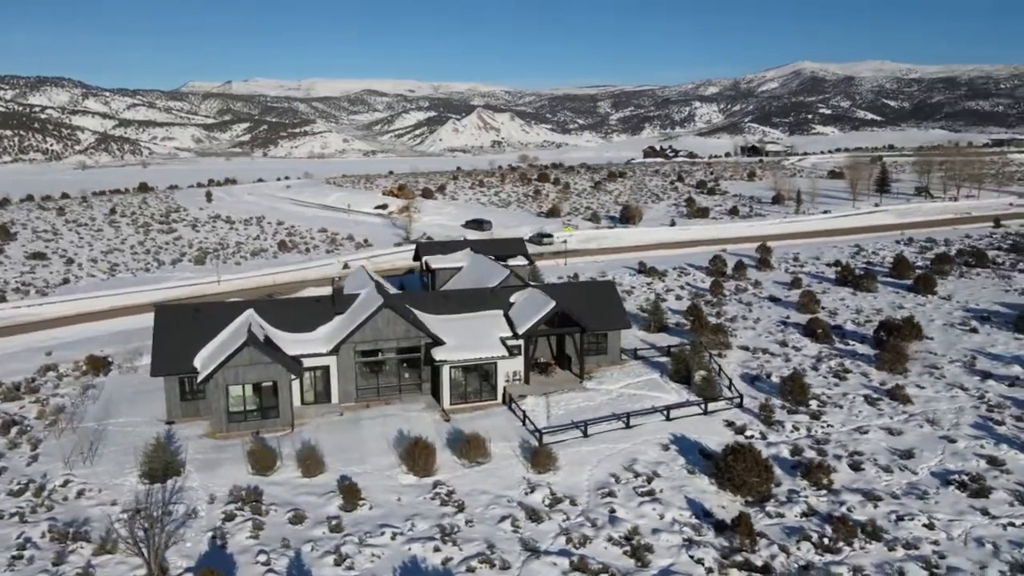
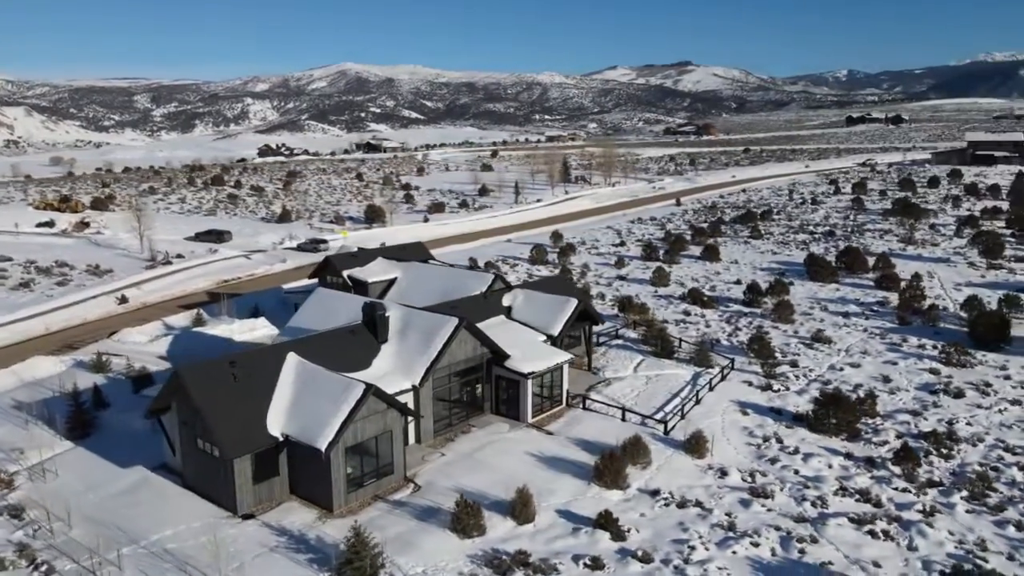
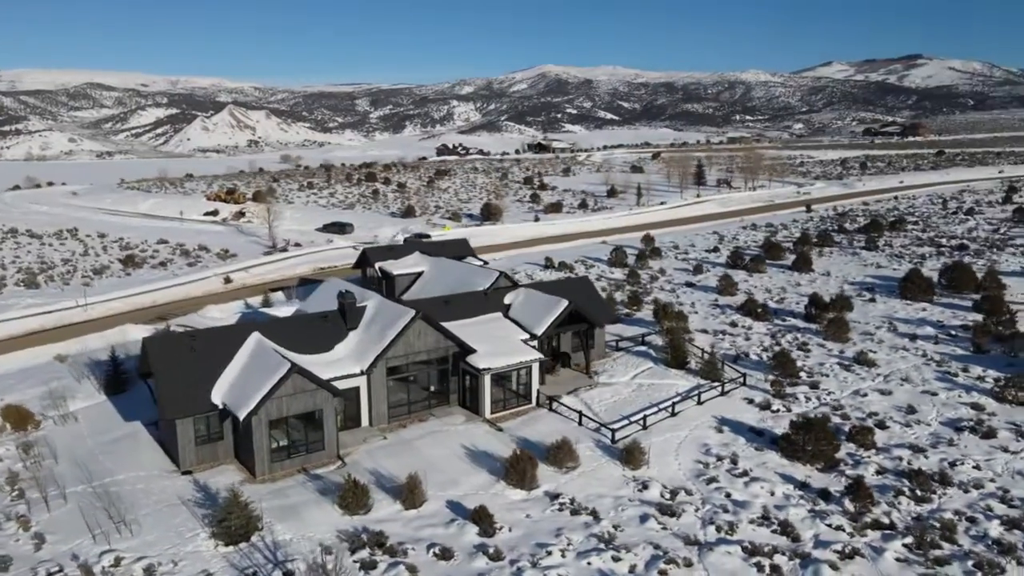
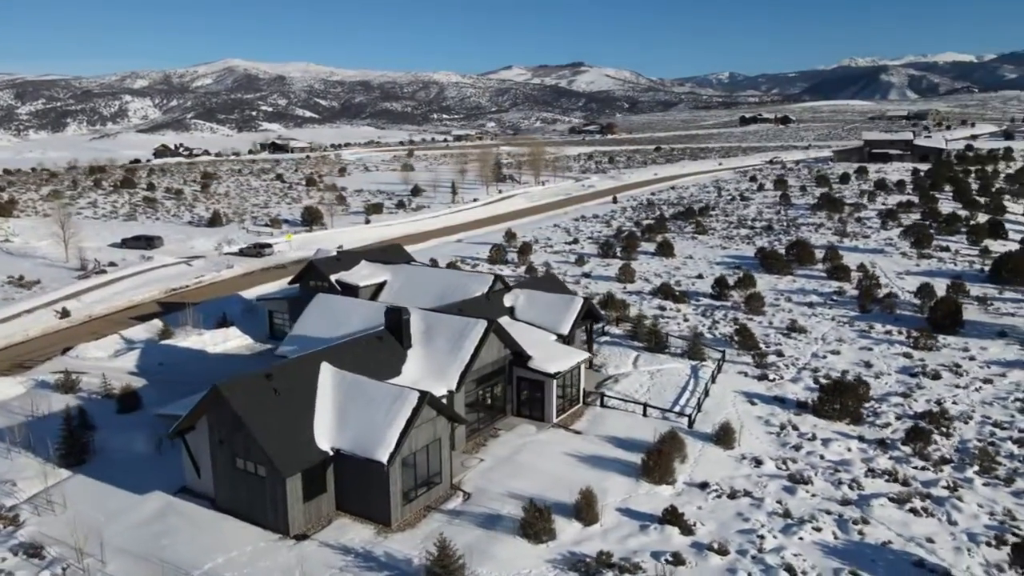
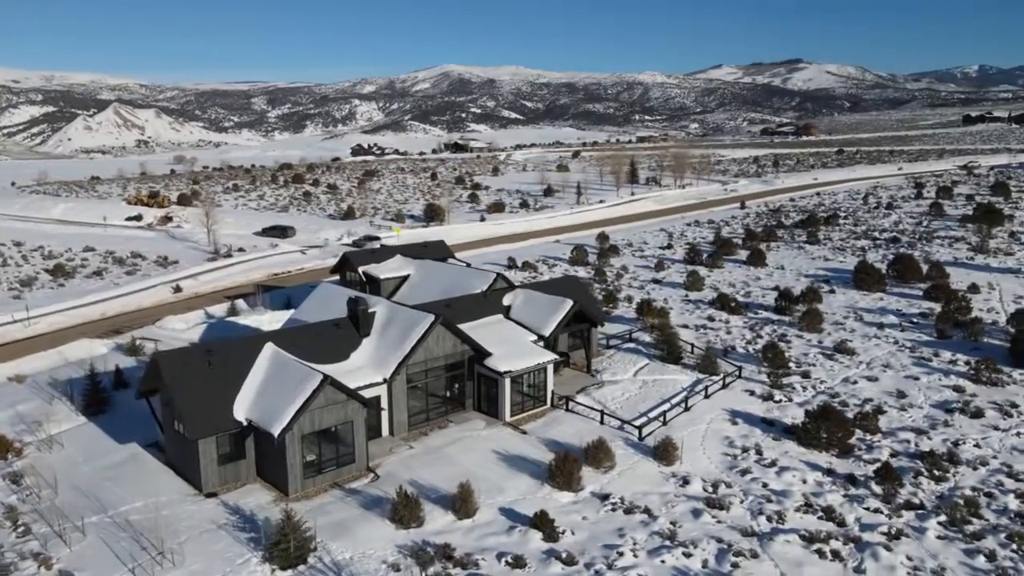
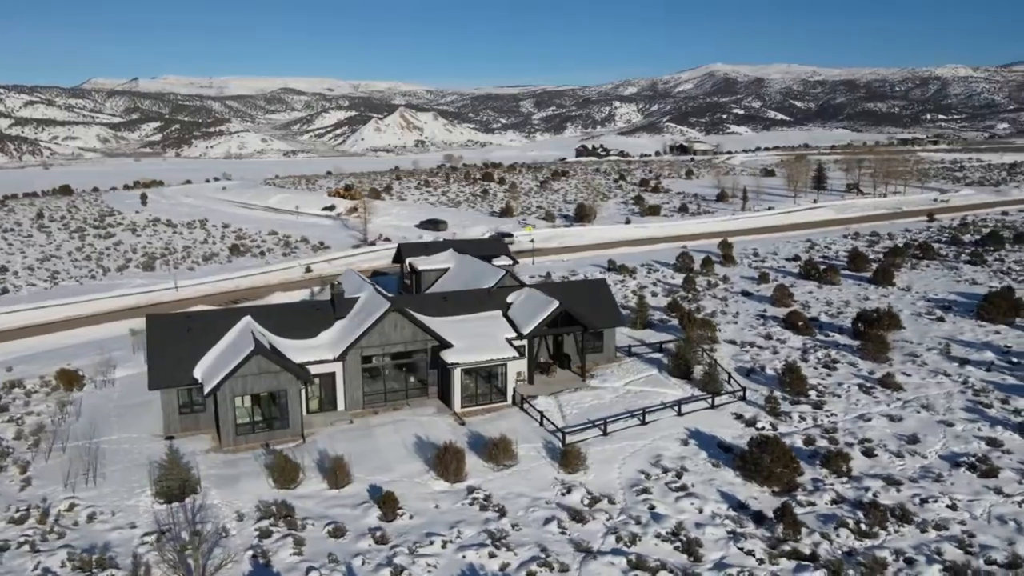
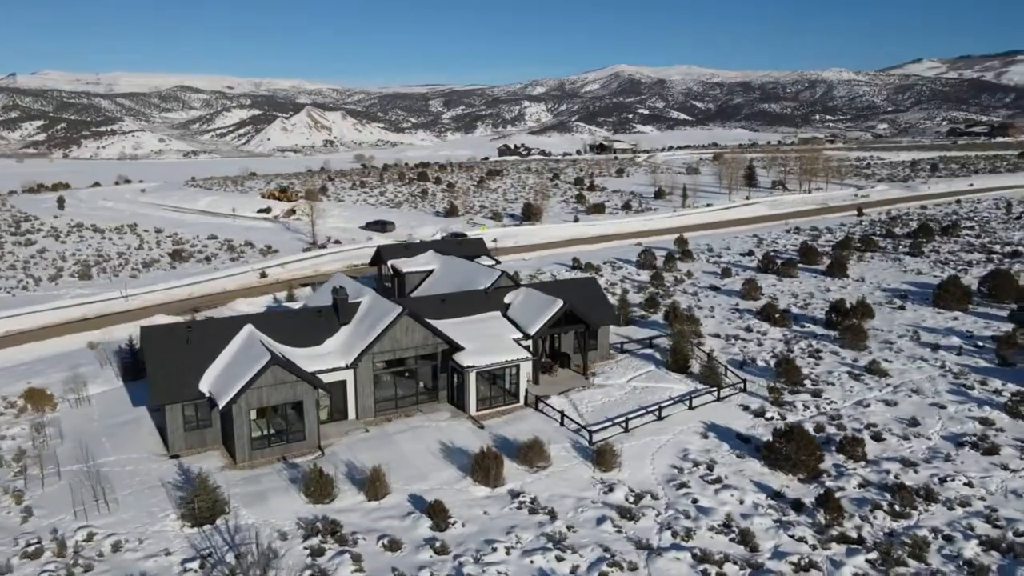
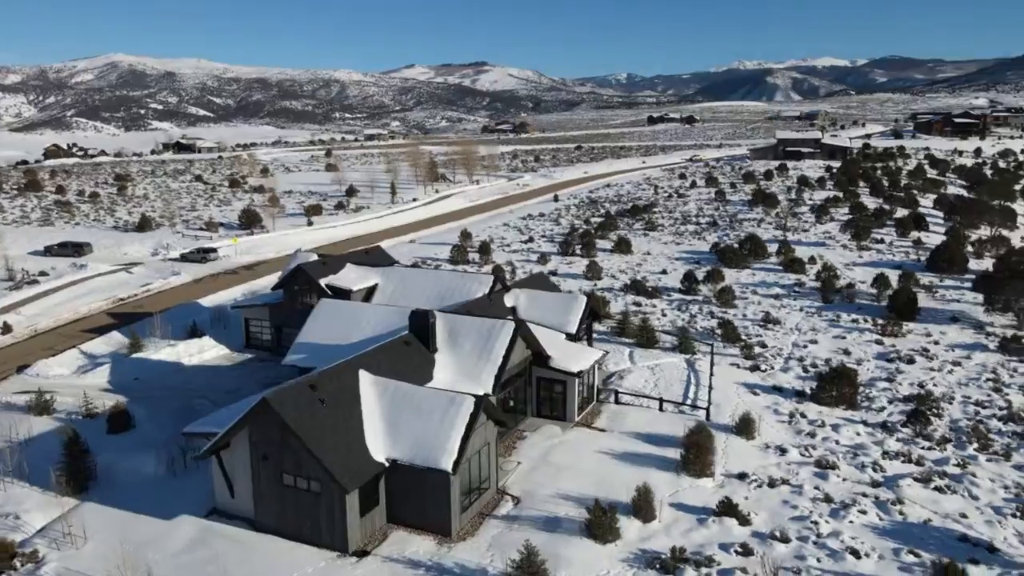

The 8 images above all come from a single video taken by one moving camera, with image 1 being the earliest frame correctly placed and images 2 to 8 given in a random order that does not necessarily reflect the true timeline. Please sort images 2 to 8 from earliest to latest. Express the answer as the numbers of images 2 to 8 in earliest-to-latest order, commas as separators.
6, 7, 3, 5, 2, 4, 8
